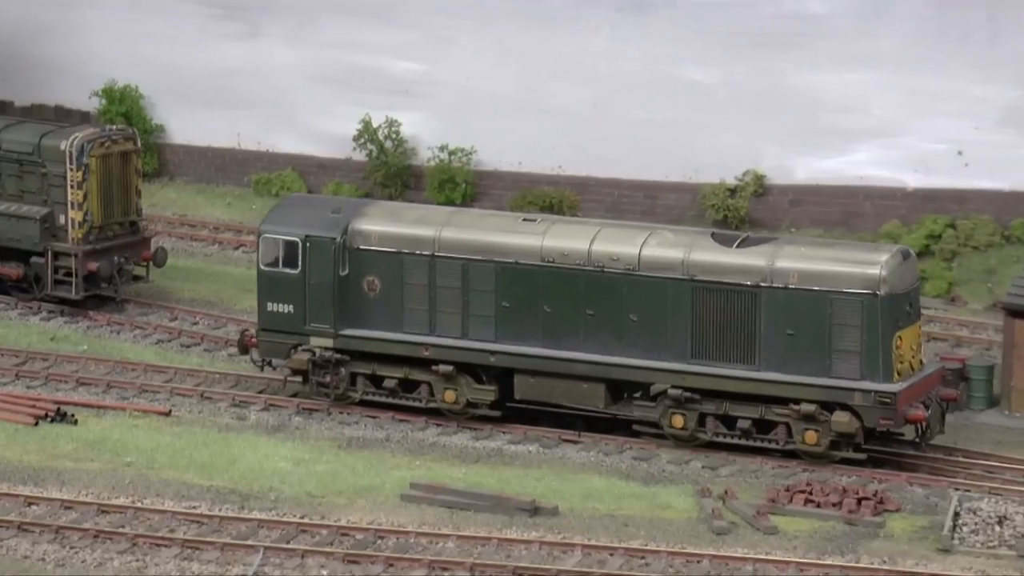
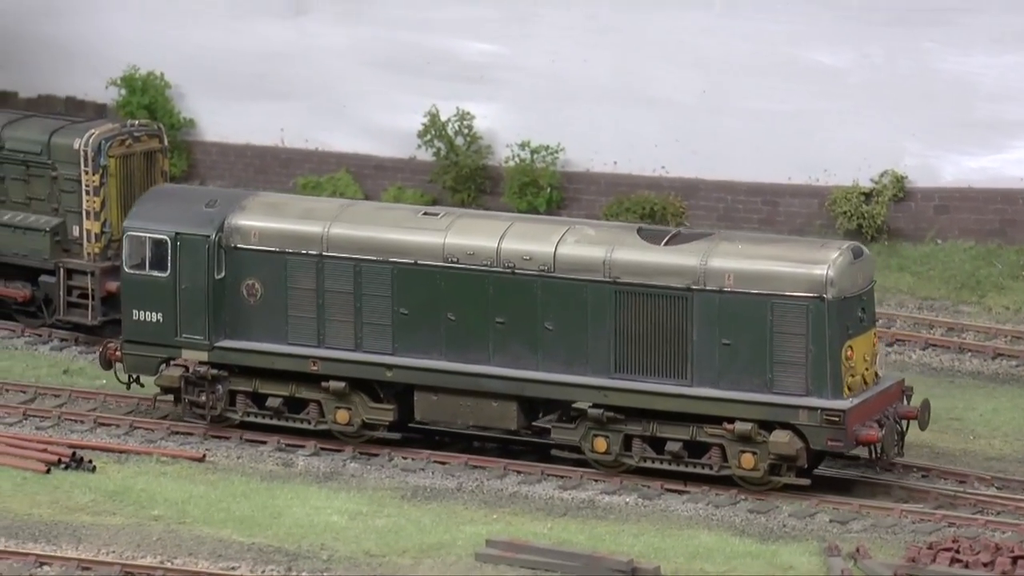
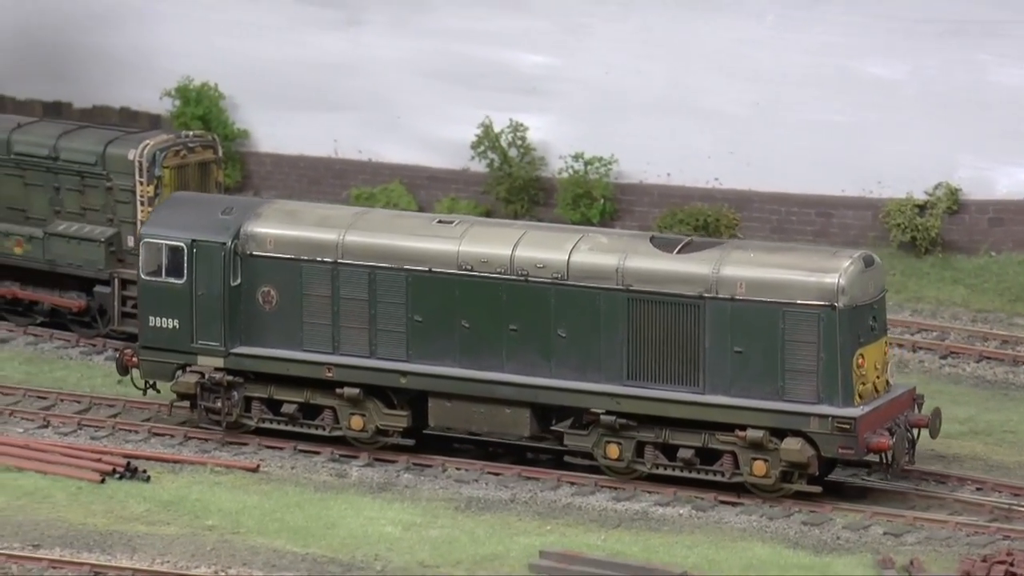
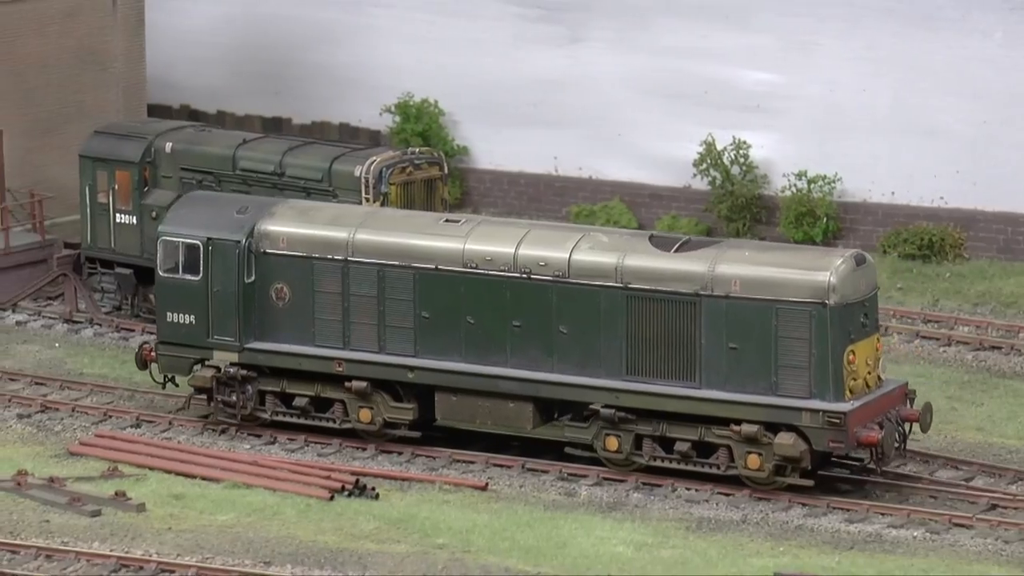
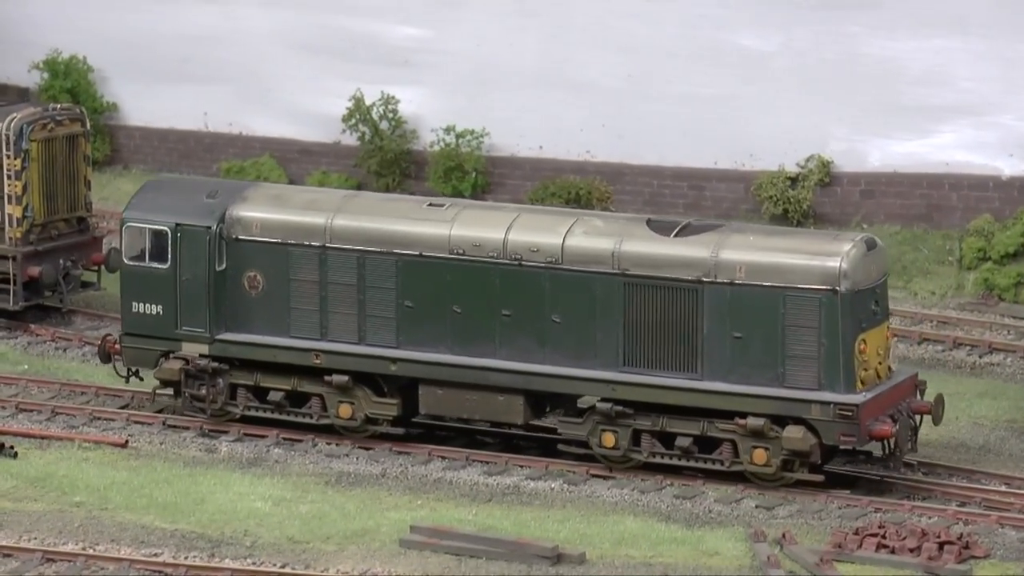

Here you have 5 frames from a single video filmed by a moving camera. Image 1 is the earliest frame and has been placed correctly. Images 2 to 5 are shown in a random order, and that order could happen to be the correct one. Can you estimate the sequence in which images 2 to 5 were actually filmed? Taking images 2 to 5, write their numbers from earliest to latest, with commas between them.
5, 2, 3, 4
